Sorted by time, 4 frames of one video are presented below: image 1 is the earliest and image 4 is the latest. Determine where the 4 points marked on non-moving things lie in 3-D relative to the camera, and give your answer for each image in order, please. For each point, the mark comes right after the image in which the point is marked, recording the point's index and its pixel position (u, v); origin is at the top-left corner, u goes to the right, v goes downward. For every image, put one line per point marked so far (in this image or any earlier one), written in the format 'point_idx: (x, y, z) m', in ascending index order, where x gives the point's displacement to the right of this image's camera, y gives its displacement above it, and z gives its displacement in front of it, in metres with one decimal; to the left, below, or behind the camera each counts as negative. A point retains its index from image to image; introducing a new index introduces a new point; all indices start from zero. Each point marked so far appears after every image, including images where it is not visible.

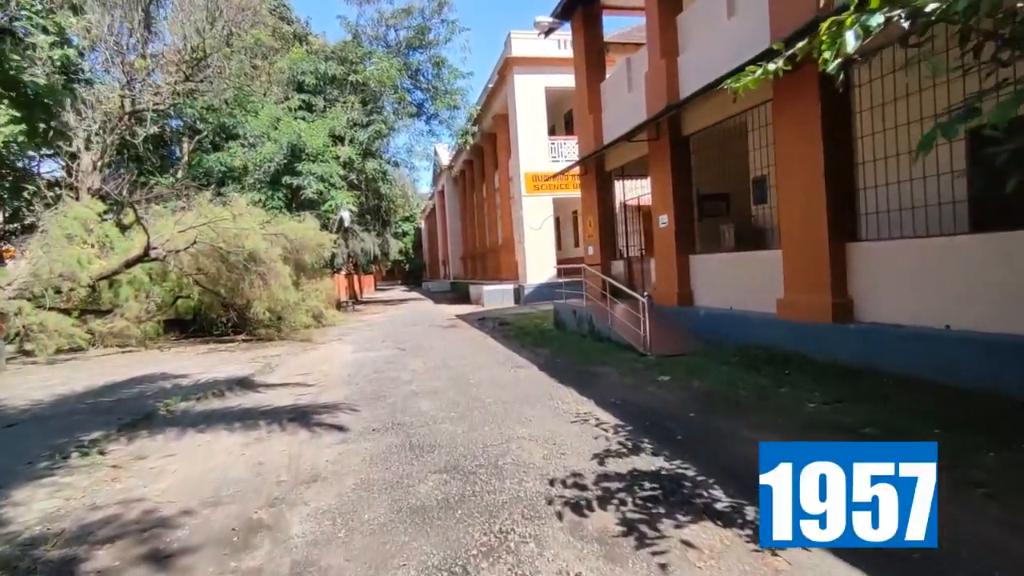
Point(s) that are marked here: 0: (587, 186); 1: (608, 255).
0: (+1.9, +2.6, +14.0) m
1: (+2.3, +0.7, +13.5) m
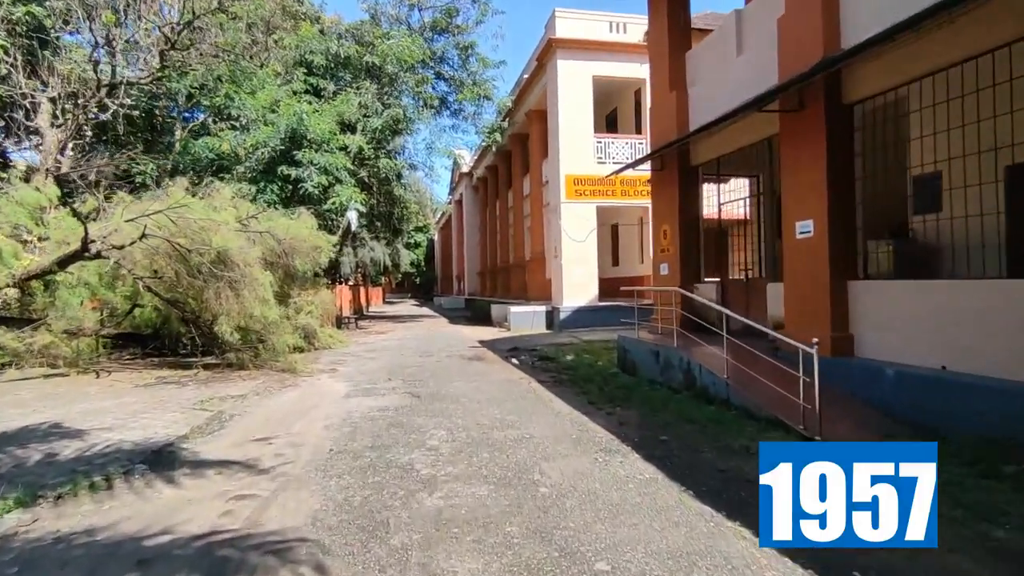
0: (+2.9, +2.0, +10.8) m
1: (+3.2, +0.2, +10.3) m
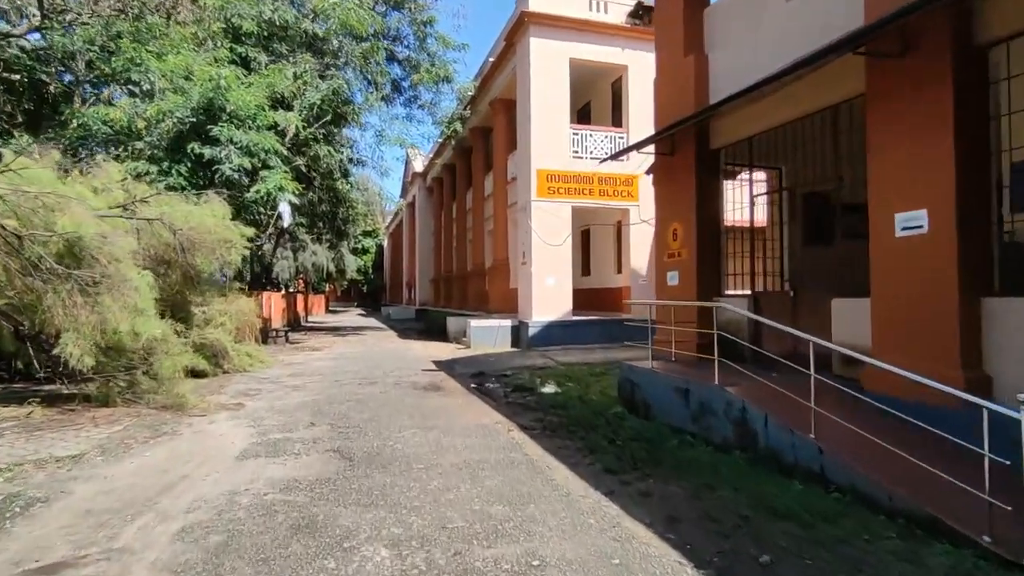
0: (+2.5, +1.8, +8.6) m
1: (+2.8, 0.0, +8.1) m
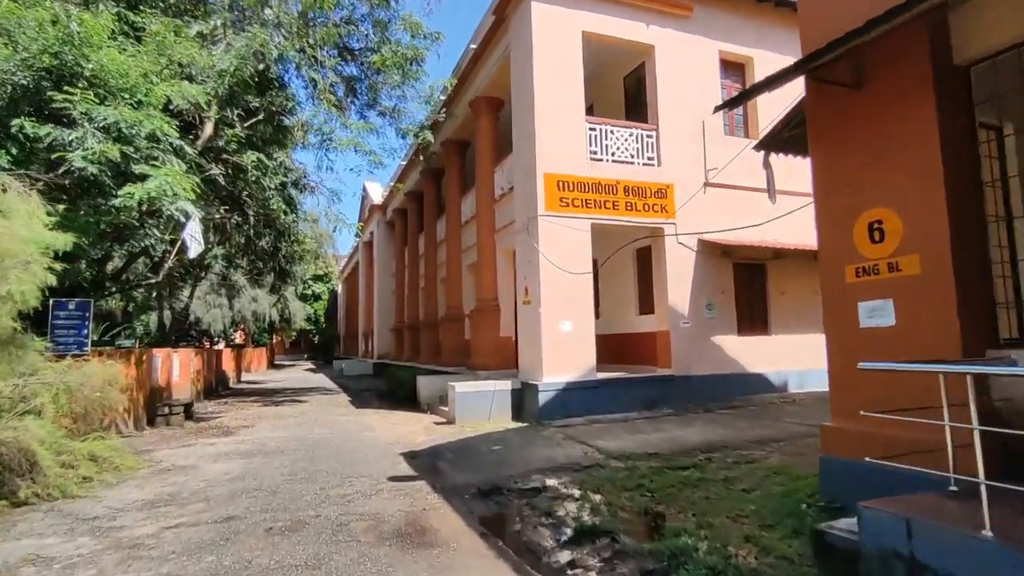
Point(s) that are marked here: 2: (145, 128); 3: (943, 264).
0: (+2.9, +1.4, +4.7) m
1: (+3.4, -0.3, +4.0) m
2: (-5.9, +2.5, +9.0) m
3: (+3.2, +0.2, +4.1) m
